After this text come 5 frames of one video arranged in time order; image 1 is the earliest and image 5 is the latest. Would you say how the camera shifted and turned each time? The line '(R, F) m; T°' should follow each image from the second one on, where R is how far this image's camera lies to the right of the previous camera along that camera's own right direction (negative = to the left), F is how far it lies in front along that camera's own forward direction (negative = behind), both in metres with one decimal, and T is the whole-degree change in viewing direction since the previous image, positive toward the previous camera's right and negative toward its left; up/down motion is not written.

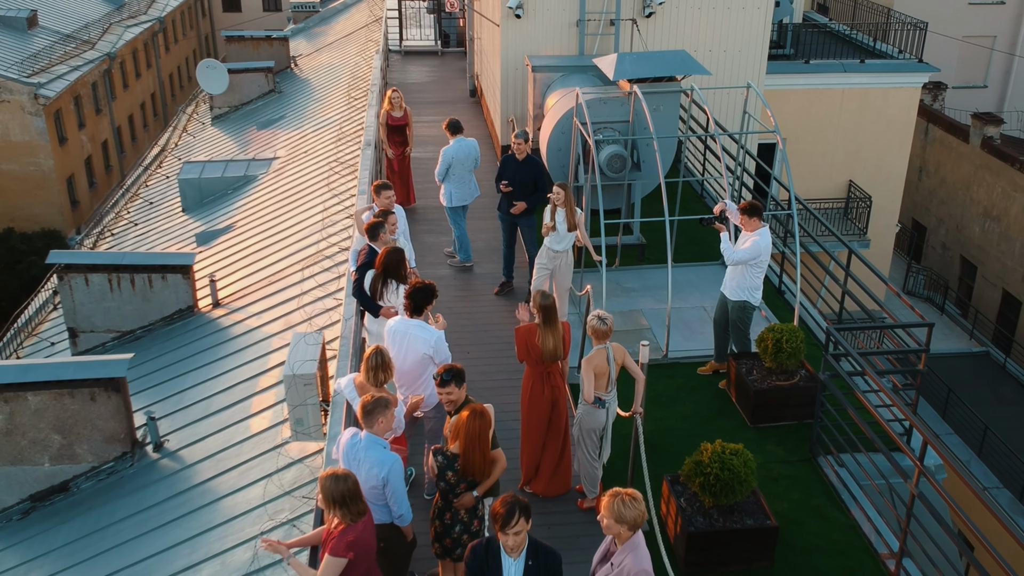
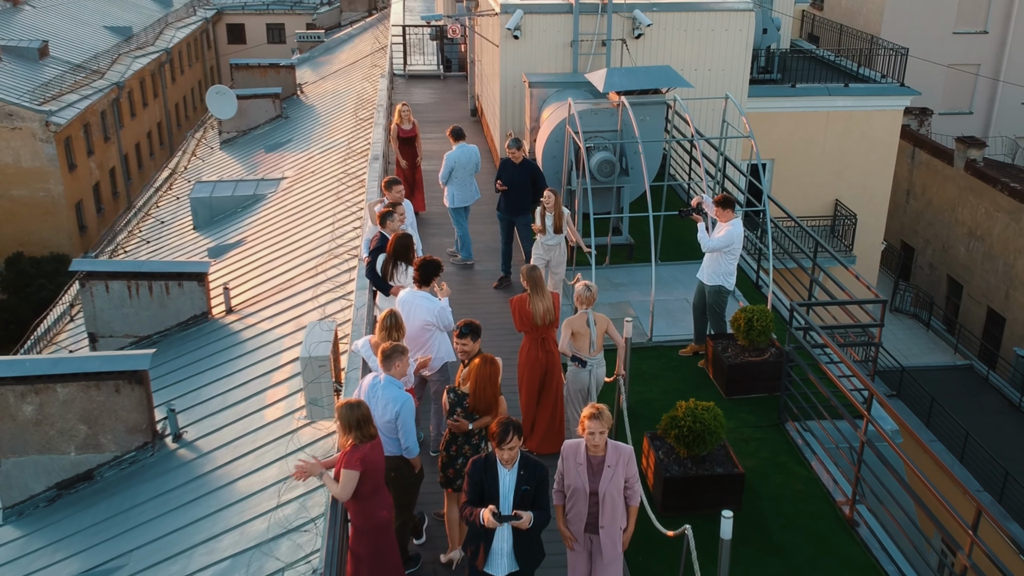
(0.0, -0.6) m; 0°
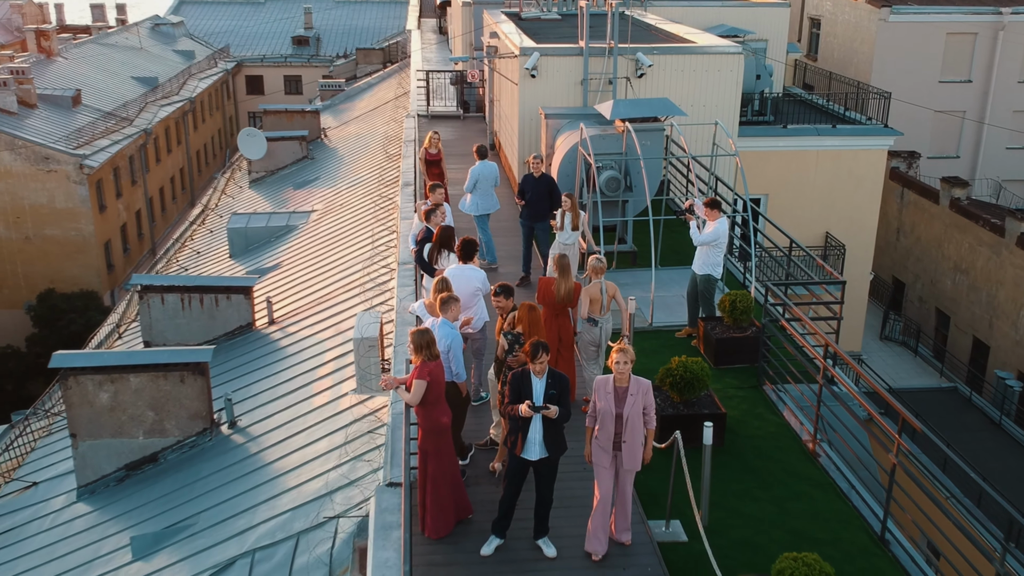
(-0.1, -1.4) m; 0°
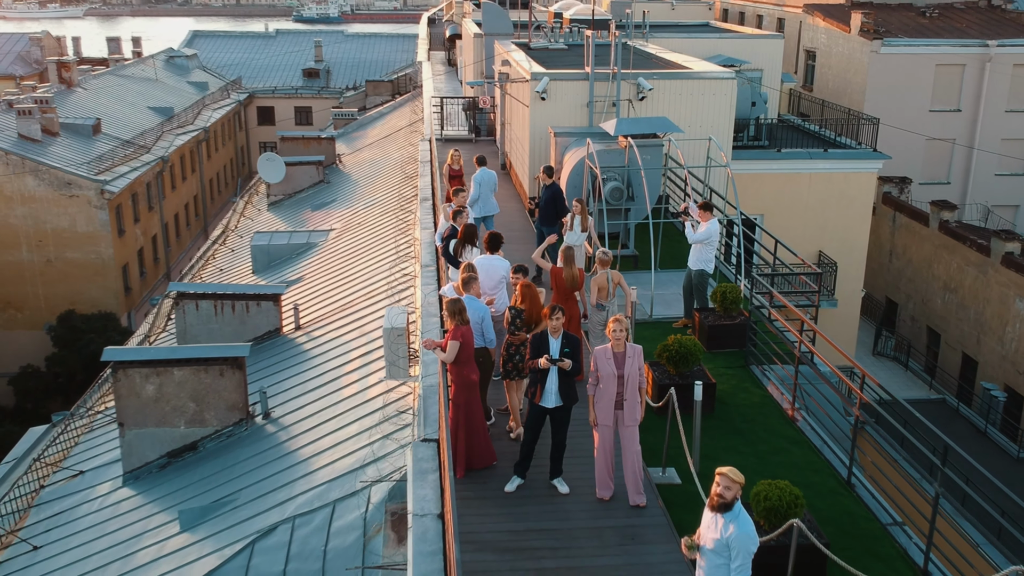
(-0.1, -1.0) m; 0°
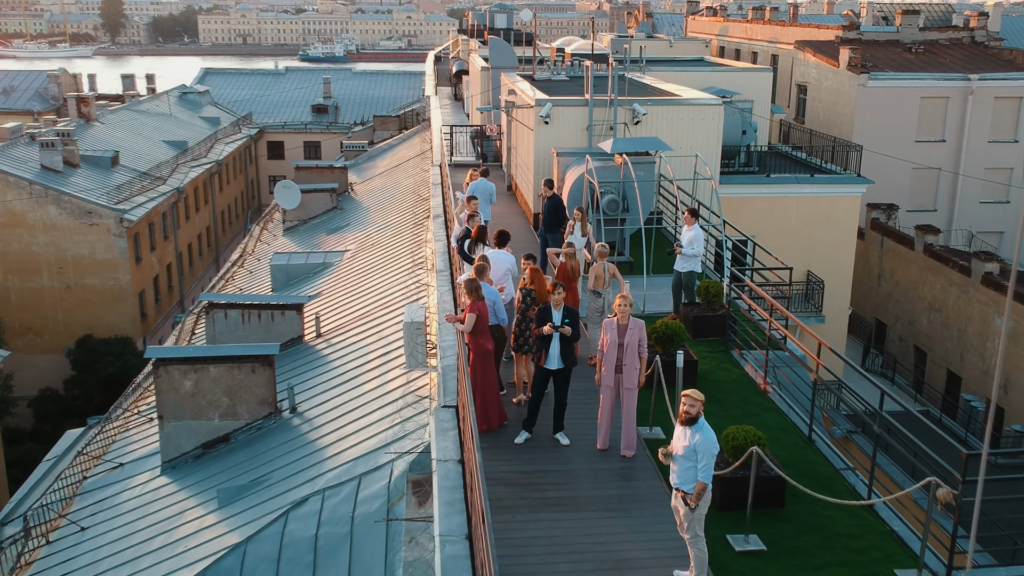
(0.0, -1.2) m; 0°
